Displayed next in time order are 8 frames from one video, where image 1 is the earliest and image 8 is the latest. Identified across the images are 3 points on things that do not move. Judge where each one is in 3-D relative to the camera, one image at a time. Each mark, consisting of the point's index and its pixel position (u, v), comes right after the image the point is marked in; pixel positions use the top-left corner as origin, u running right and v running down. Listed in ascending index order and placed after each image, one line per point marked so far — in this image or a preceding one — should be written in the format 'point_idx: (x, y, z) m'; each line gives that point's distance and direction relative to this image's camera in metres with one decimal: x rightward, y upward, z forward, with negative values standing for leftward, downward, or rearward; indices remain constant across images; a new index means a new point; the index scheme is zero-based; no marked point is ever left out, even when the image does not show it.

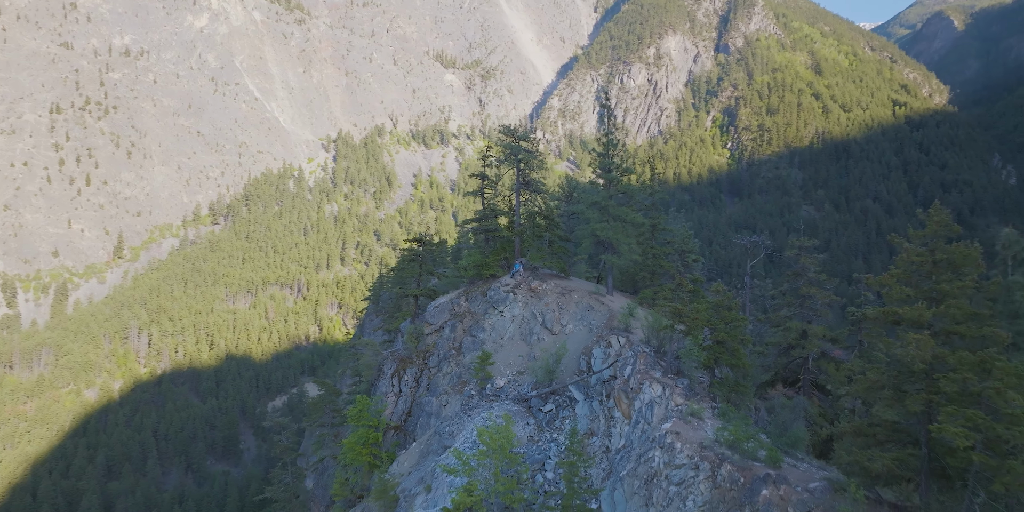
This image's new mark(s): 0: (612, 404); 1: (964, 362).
0: (+2.4, -3.5, +17.1) m
1: (+6.4, -1.6, +10.0) m
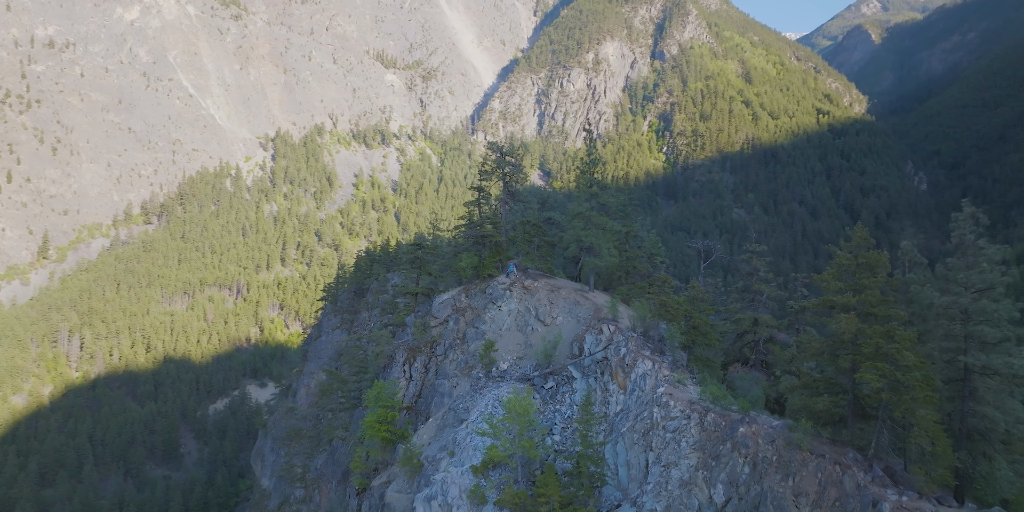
0: (+2.9, -3.6, +21.2) m
1: (+7.5, -1.7, +14.5) m
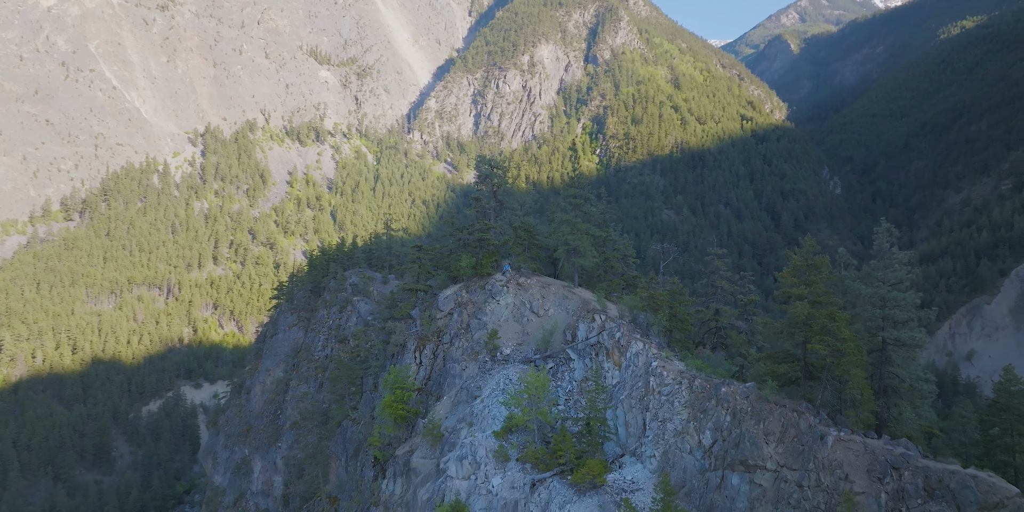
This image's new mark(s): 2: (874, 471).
0: (+3.4, -3.7, +25.9) m
1: (+8.6, -1.8, +19.7) m
2: (+8.9, -5.3, +17.4) m
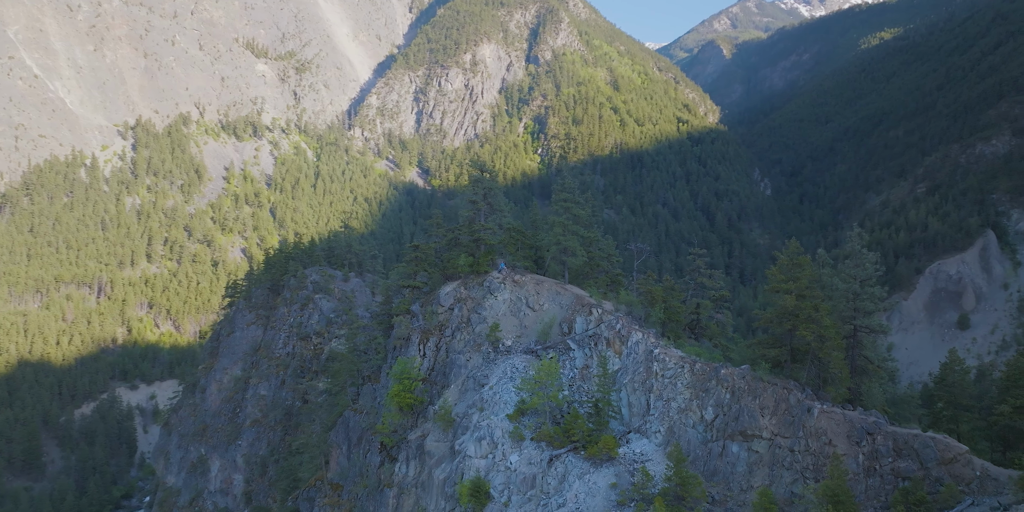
0: (+3.8, -3.7, +28.8) m
1: (+9.5, -1.8, +23.1) m
2: (+10.0, -5.3, +20.8) m
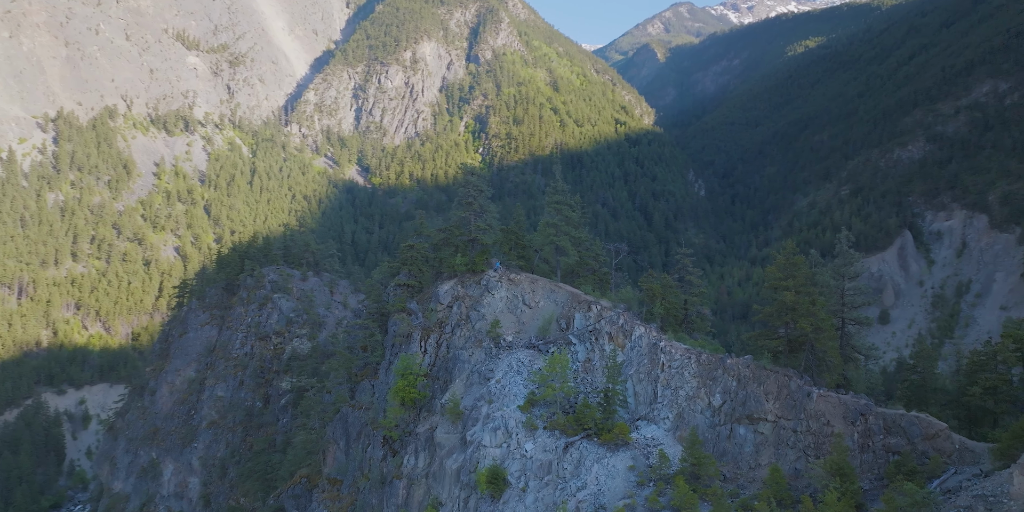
0: (+4.1, -3.6, +30.7) m
1: (+10.4, -1.8, +25.5) m
2: (+11.1, -5.3, +23.3) m
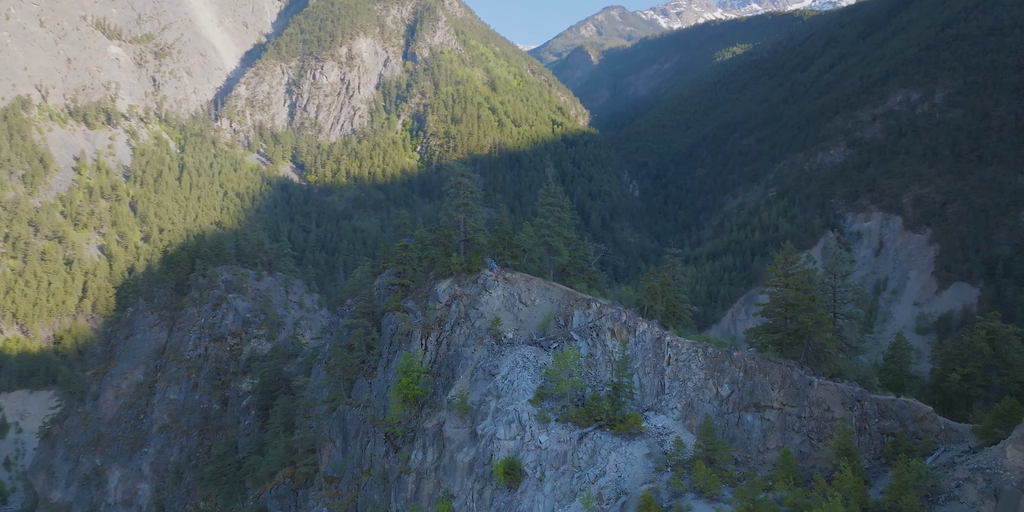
0: (+4.4, -3.6, +32.3) m
1: (+11.1, -1.8, +27.7) m
2: (+12.1, -5.3, +25.6) m
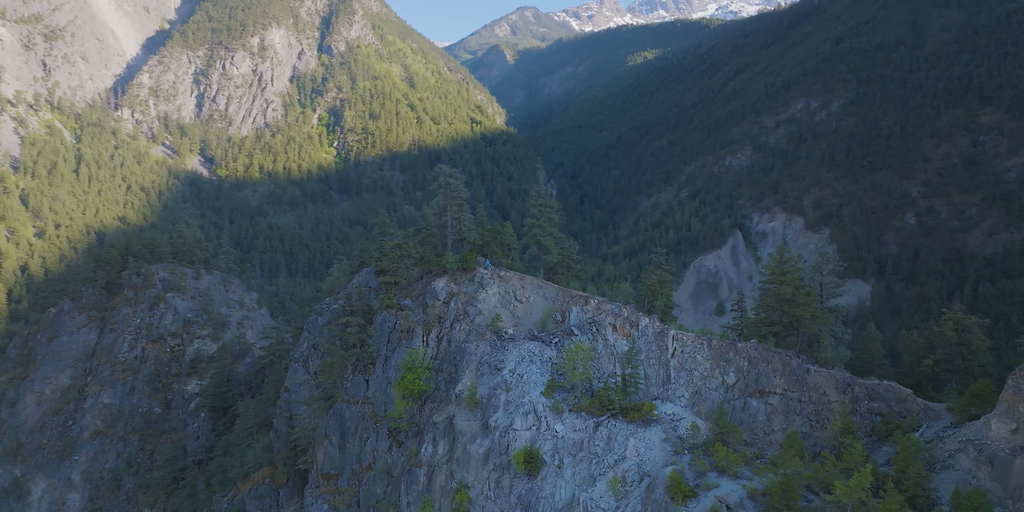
0: (+4.8, -3.6, +34.3) m
1: (+12.0, -1.8, +30.5) m
2: (+13.2, -5.3, +28.5) m
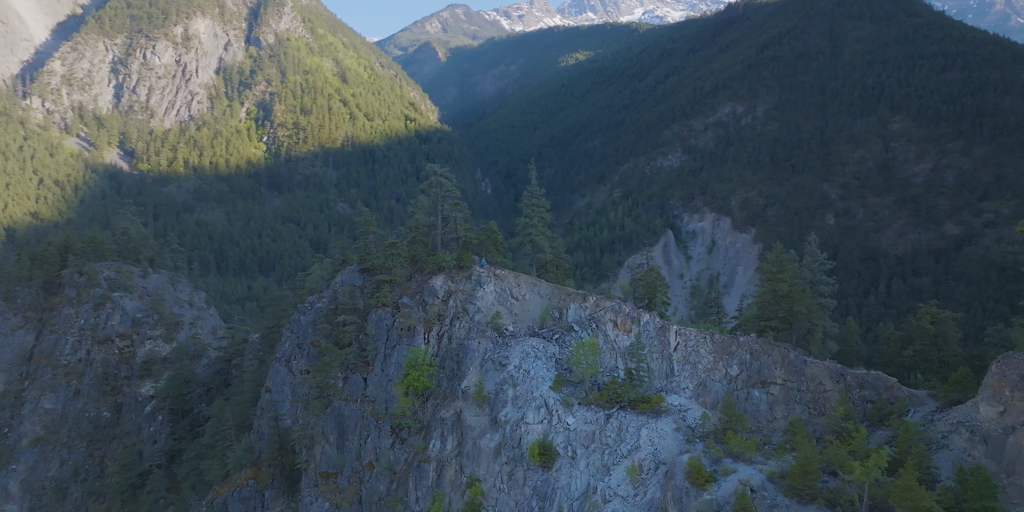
0: (+5.0, -3.5, +35.6) m
1: (+12.6, -1.7, +32.6) m
2: (+13.9, -5.2, +30.7) m
